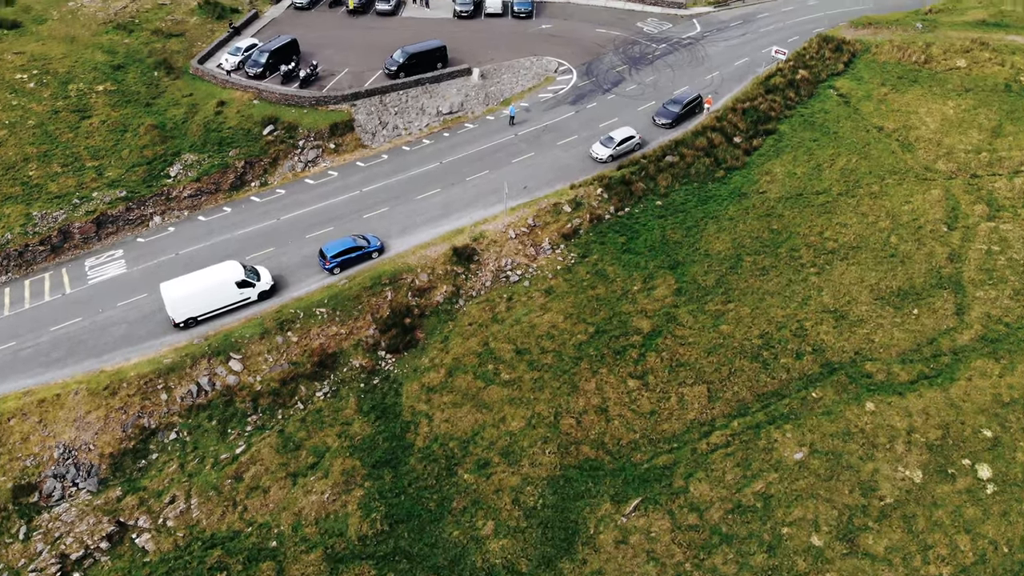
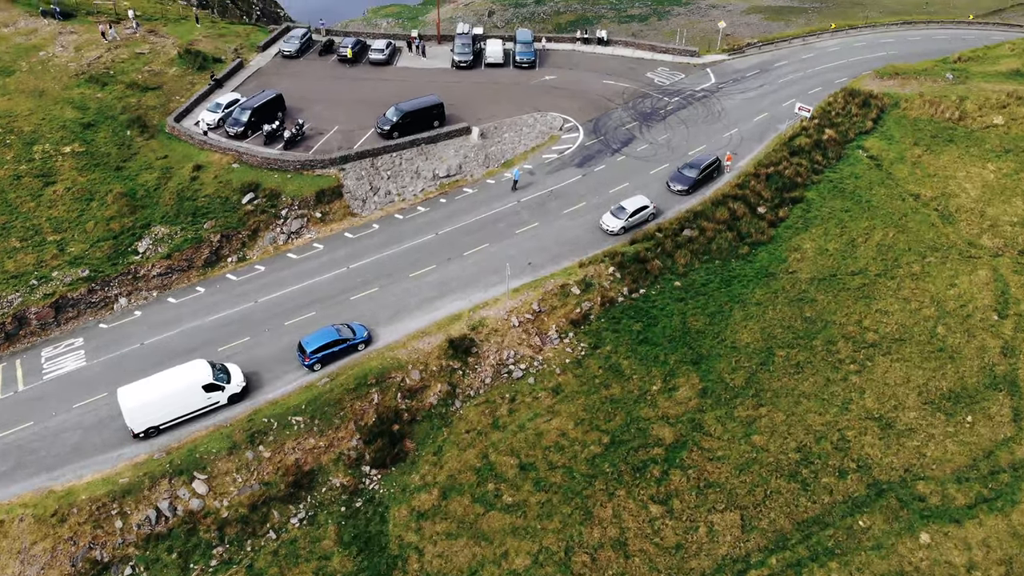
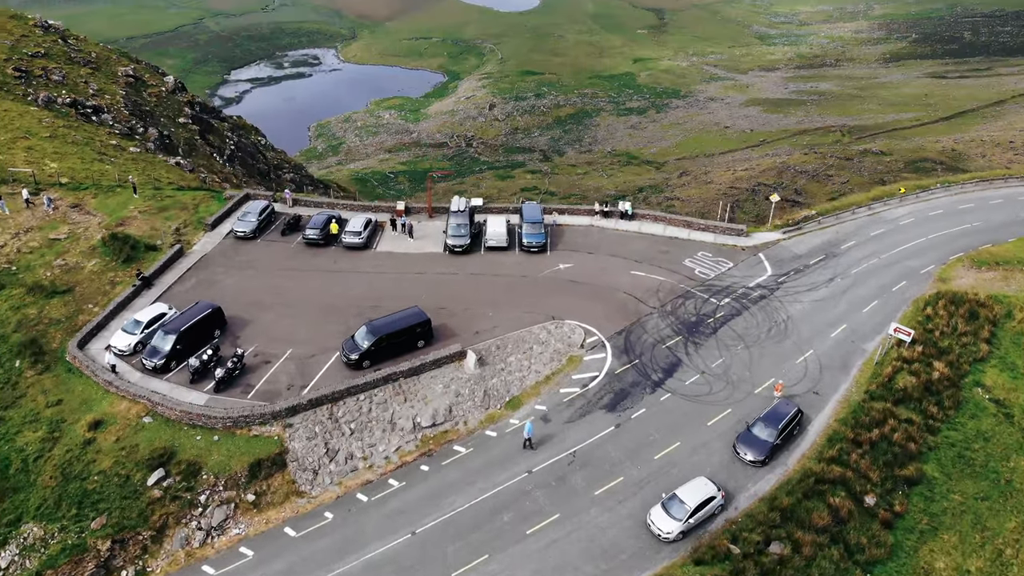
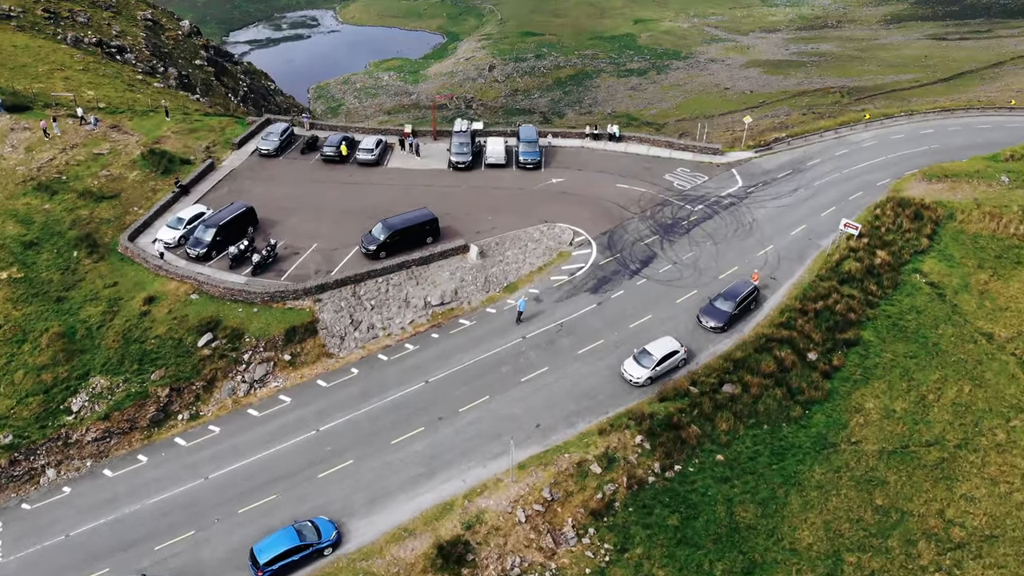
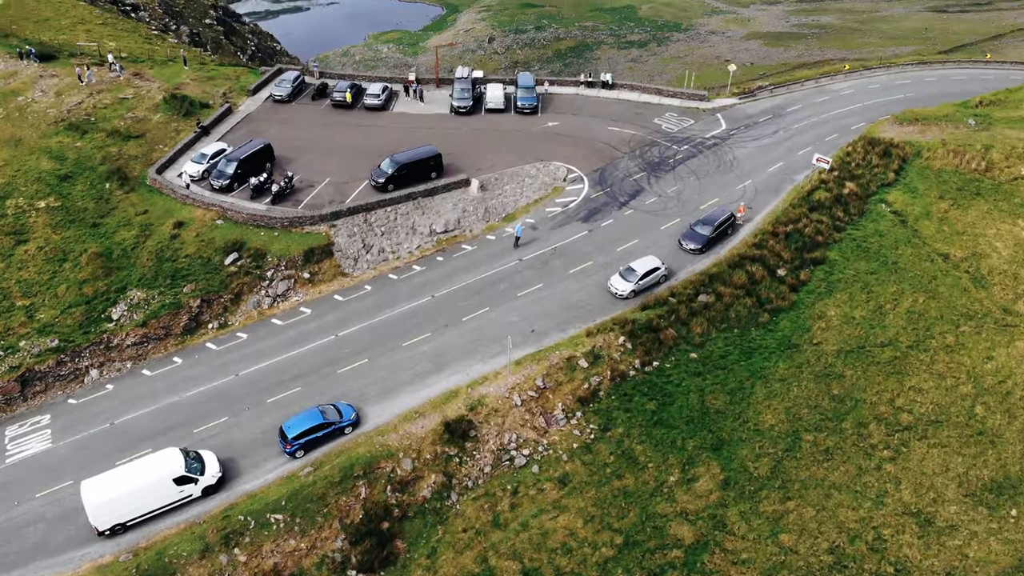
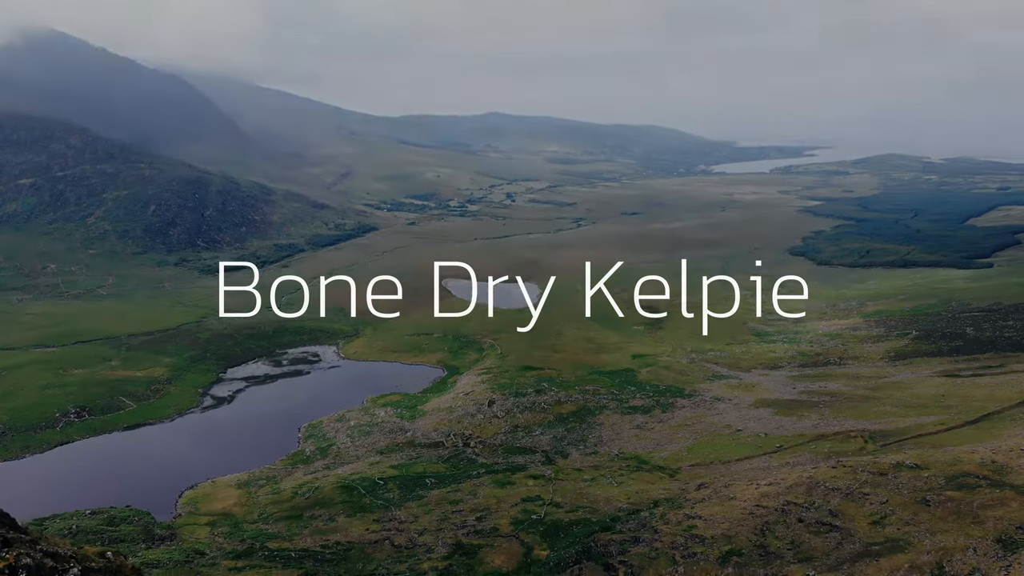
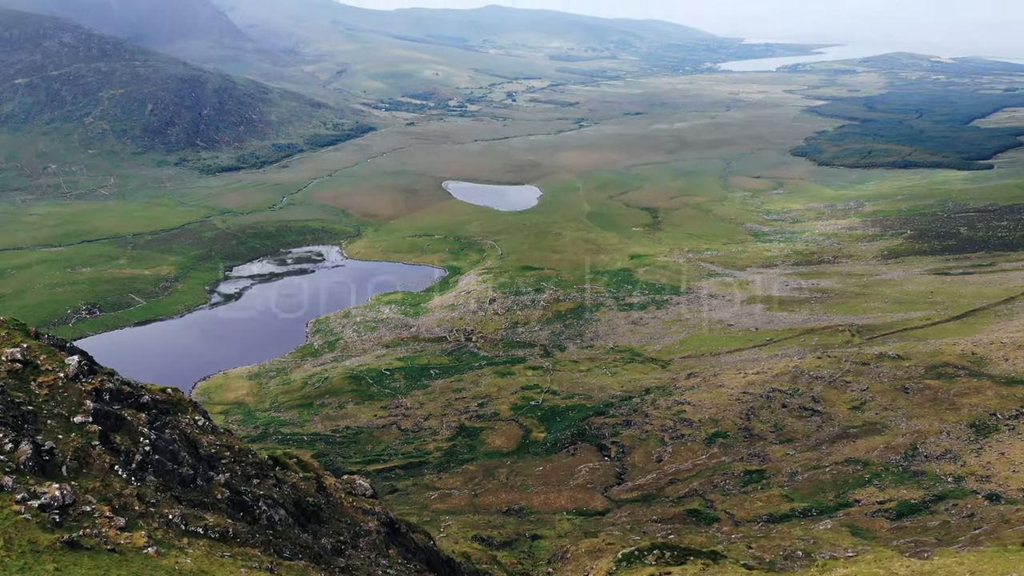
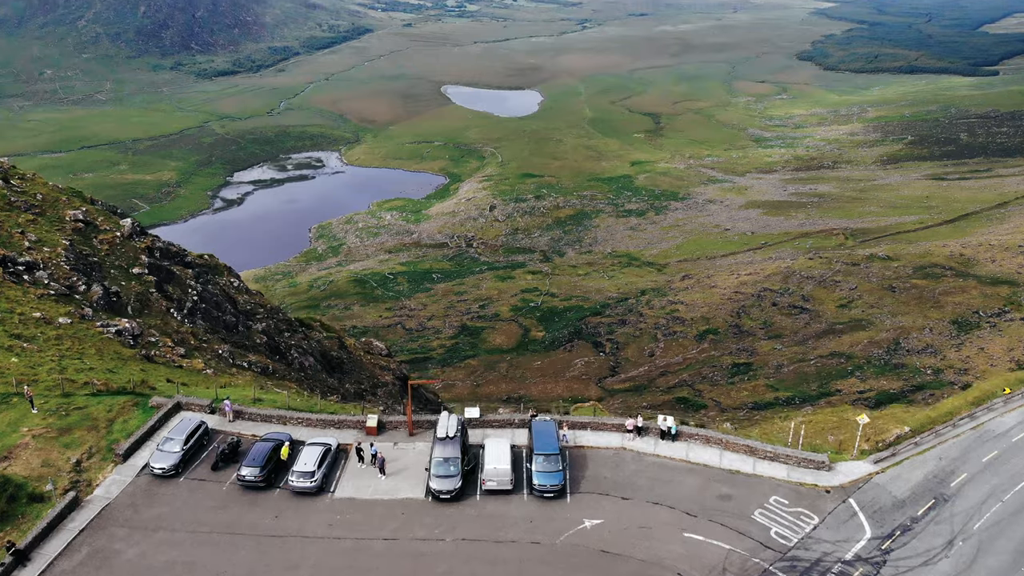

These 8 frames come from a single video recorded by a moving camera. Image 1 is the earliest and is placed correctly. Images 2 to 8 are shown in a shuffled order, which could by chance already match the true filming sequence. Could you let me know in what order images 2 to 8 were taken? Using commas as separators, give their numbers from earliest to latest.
2, 5, 4, 3, 8, 7, 6
